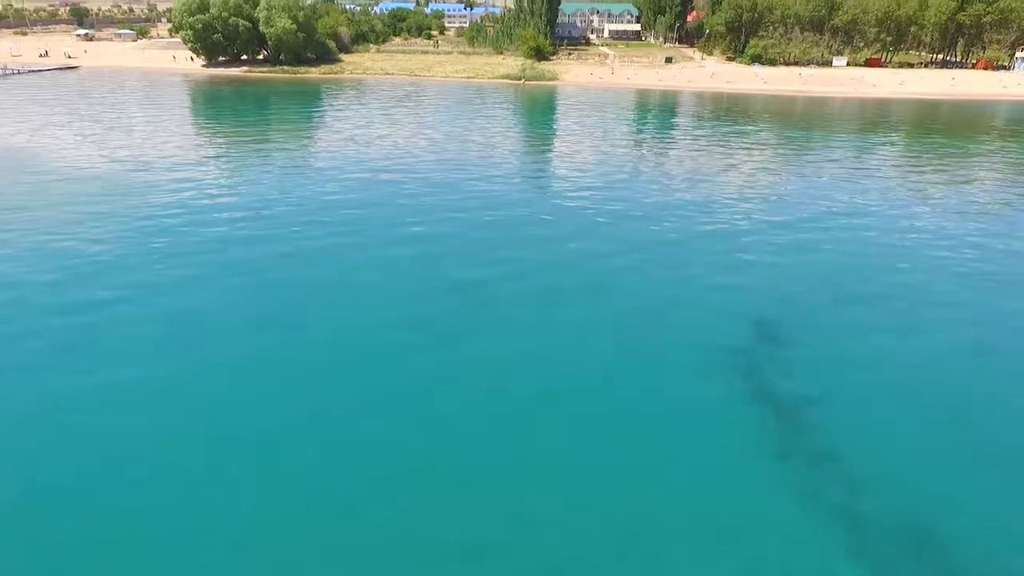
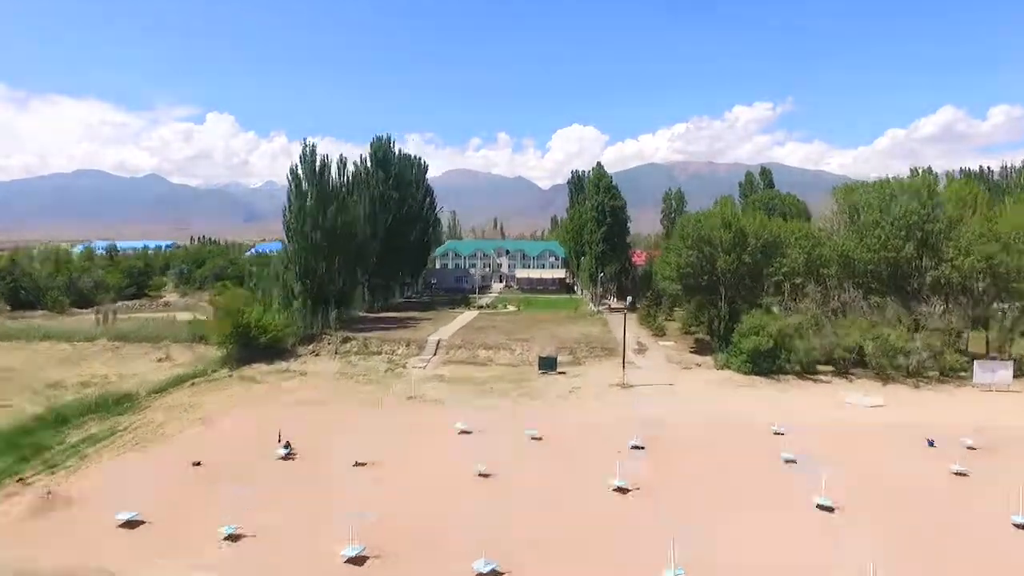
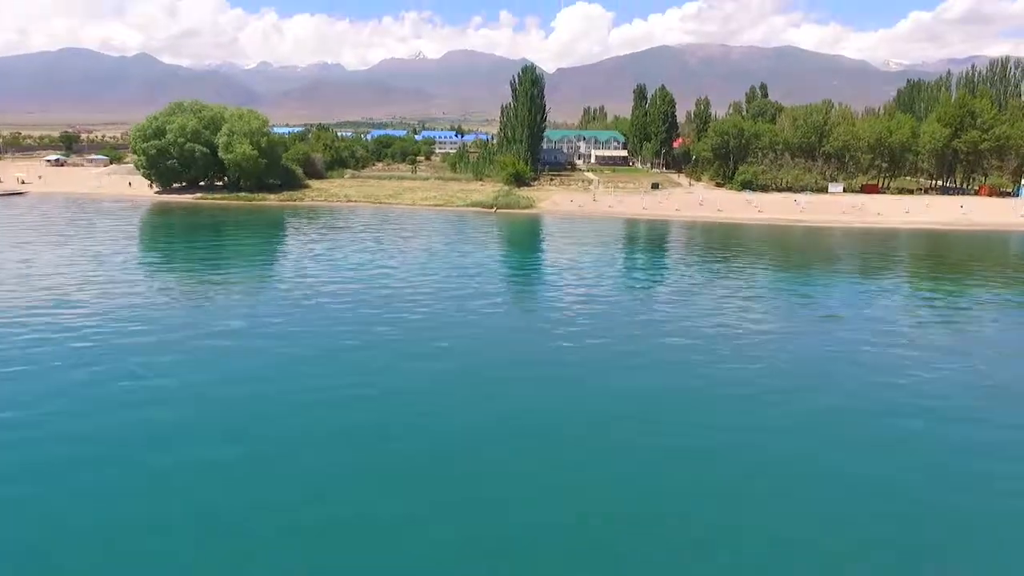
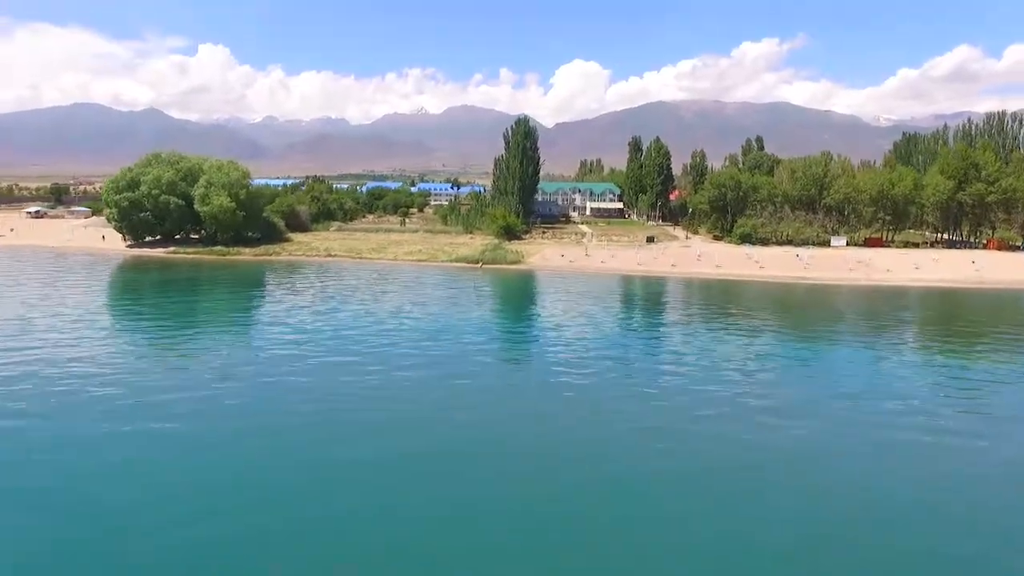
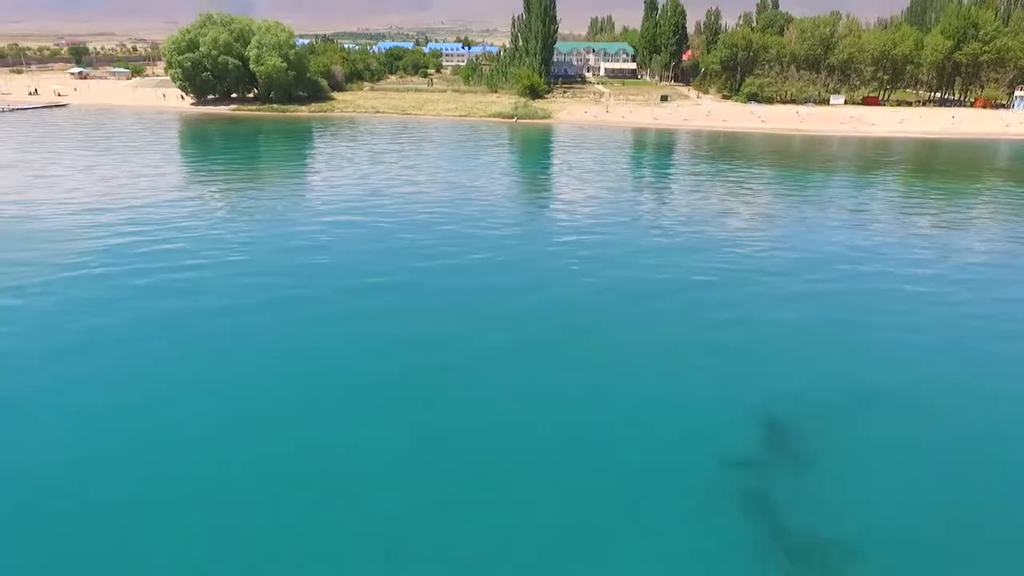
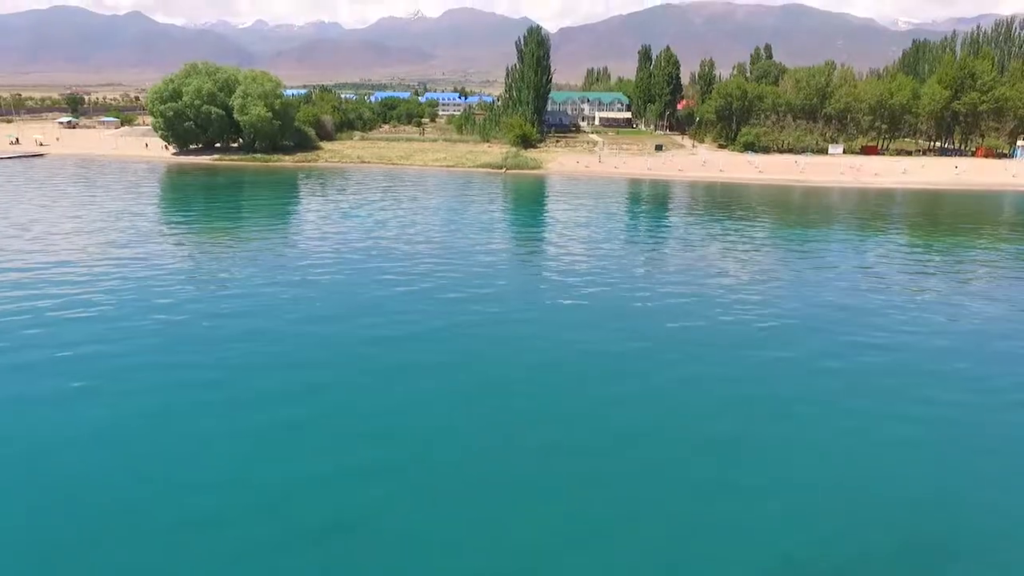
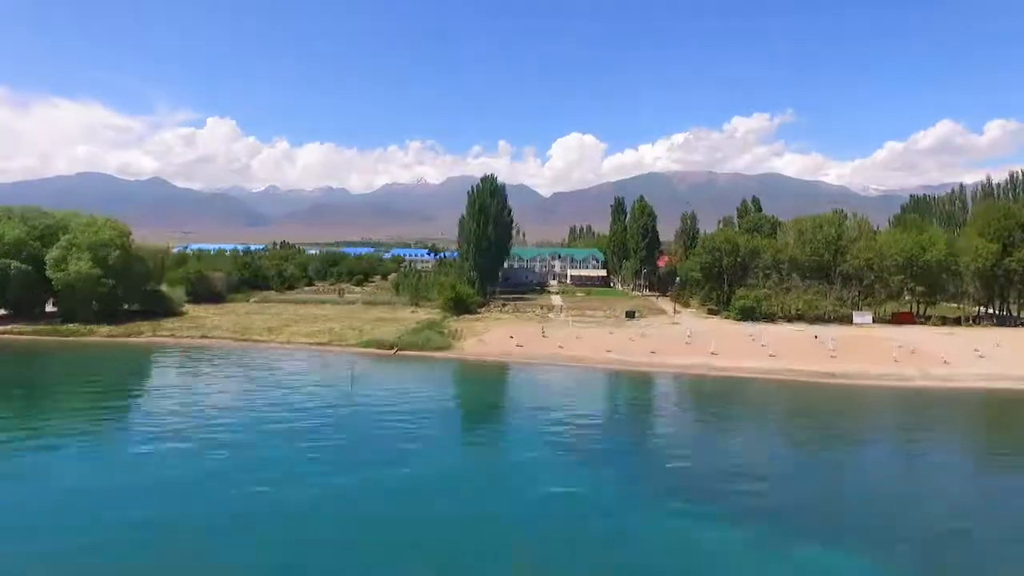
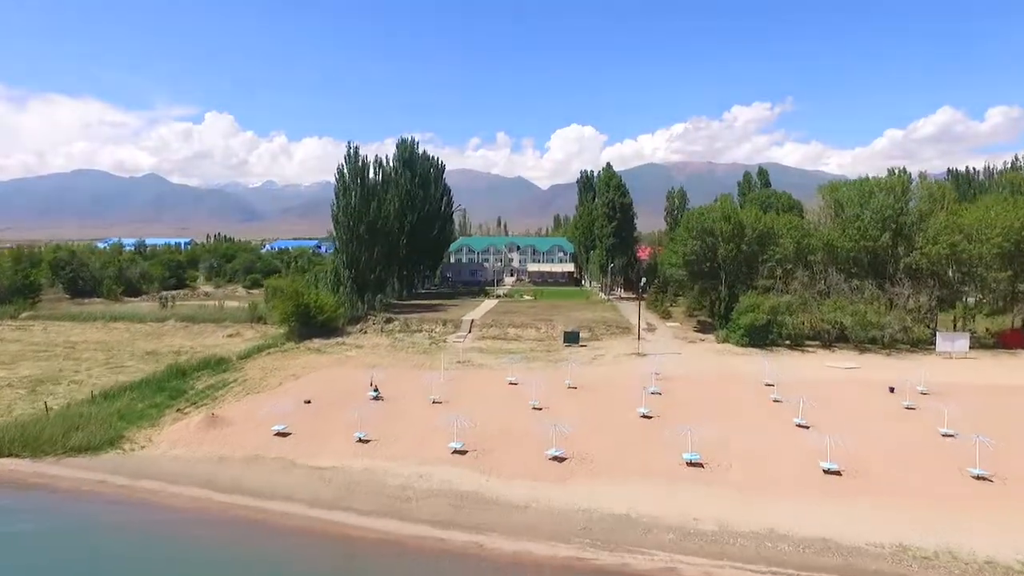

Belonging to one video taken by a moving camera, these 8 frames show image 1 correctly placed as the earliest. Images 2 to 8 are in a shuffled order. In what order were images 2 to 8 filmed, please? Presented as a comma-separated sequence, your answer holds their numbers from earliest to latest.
5, 6, 3, 4, 7, 8, 2
